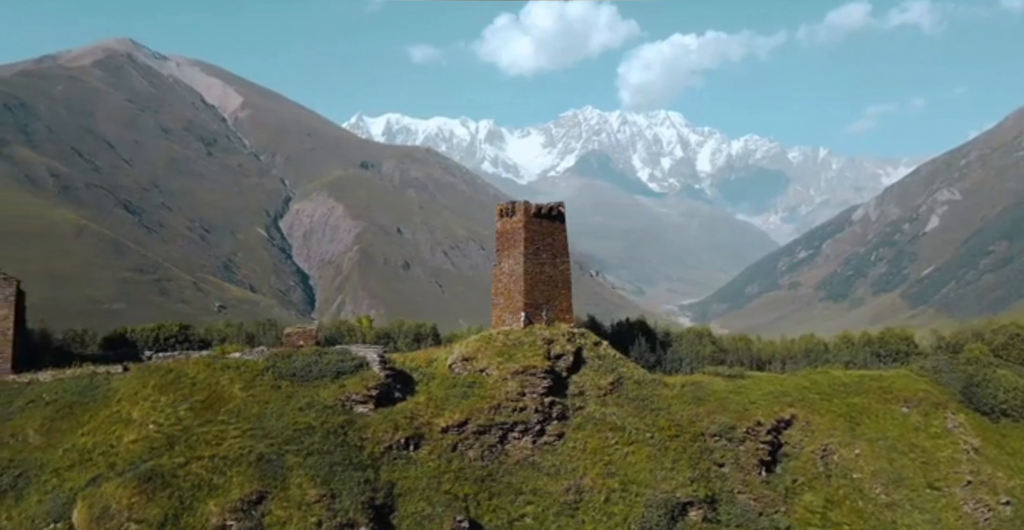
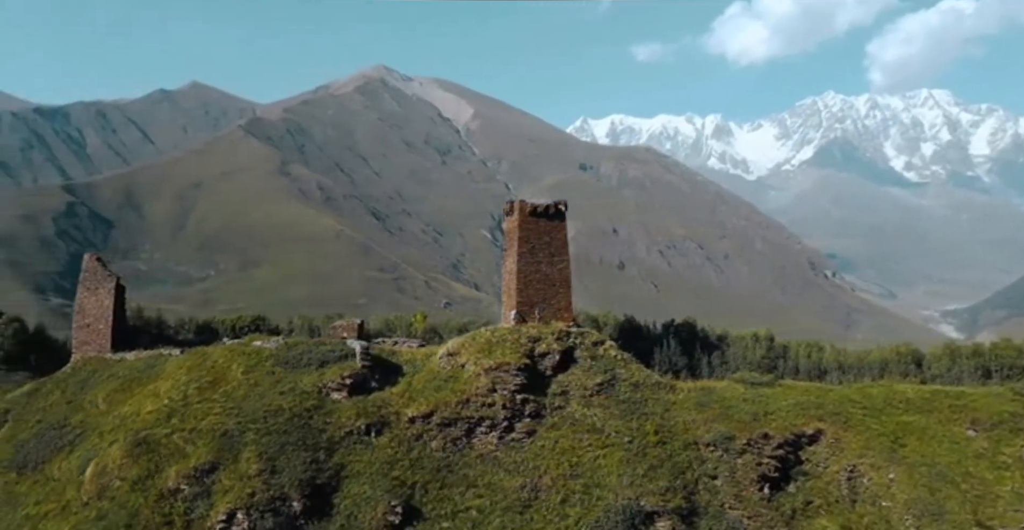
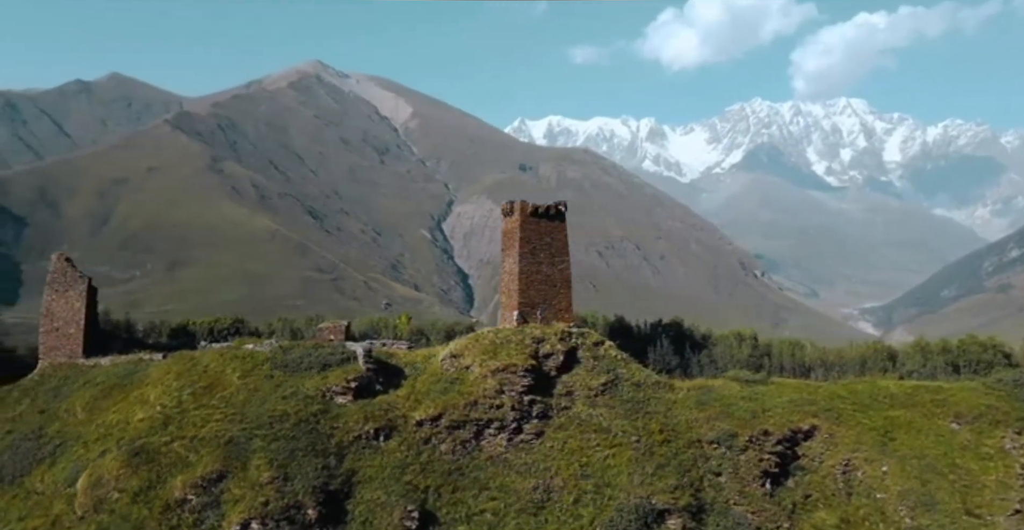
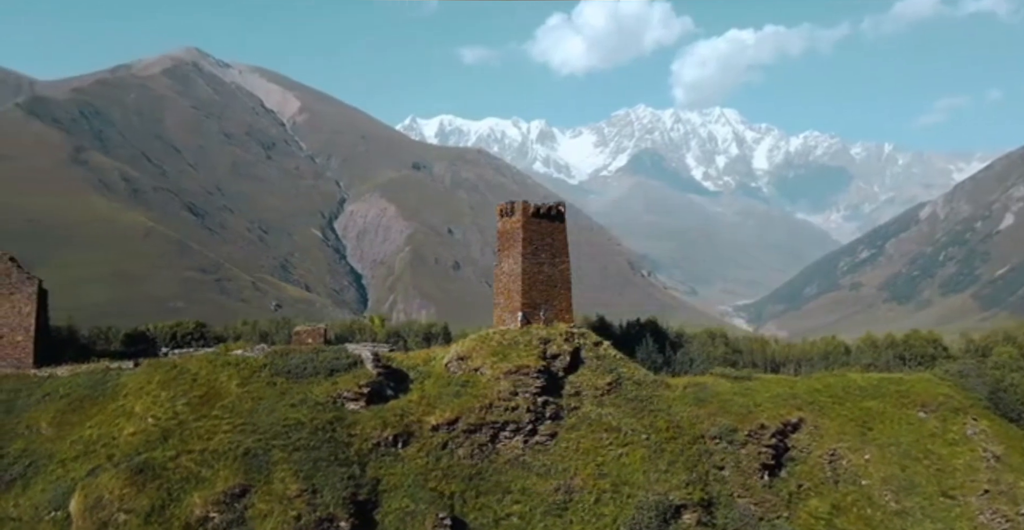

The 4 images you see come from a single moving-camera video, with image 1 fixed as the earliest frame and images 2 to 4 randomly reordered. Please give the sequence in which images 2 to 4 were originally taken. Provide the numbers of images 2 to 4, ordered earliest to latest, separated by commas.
4, 3, 2
